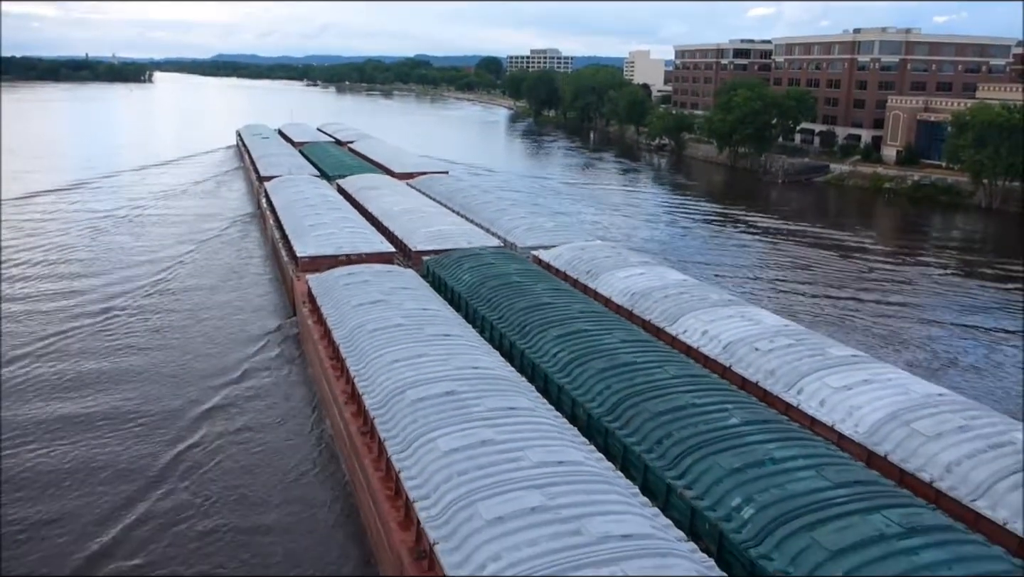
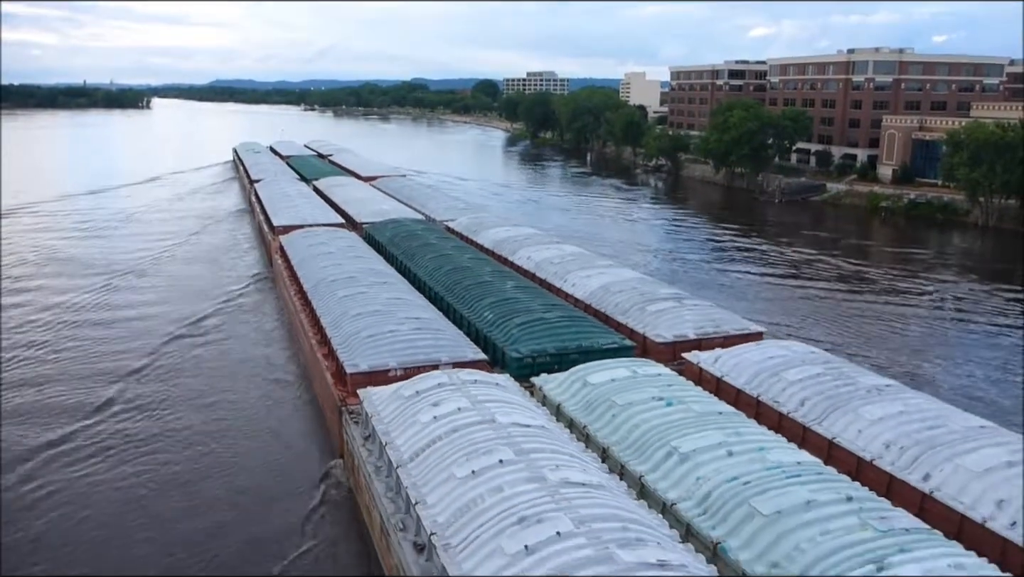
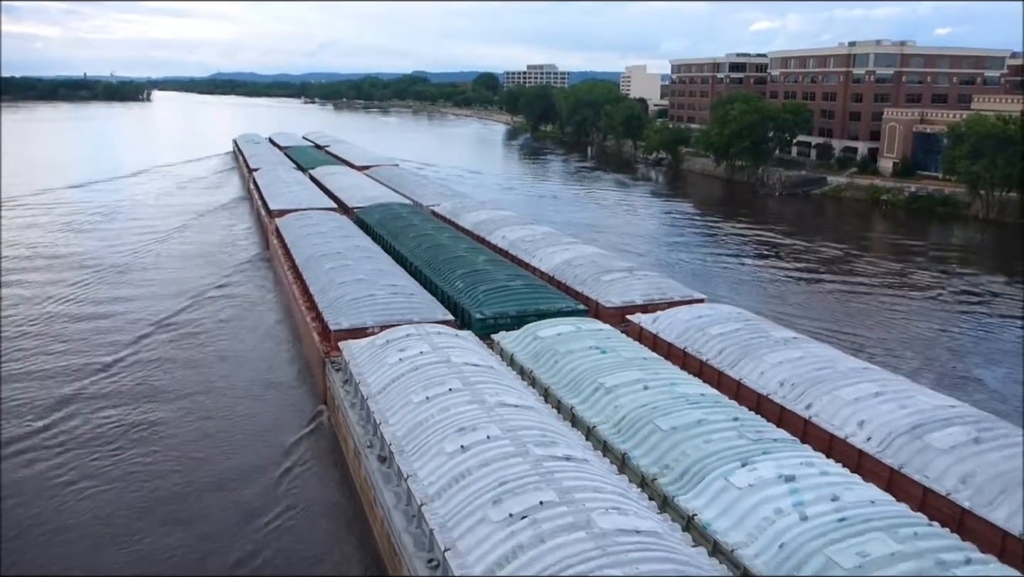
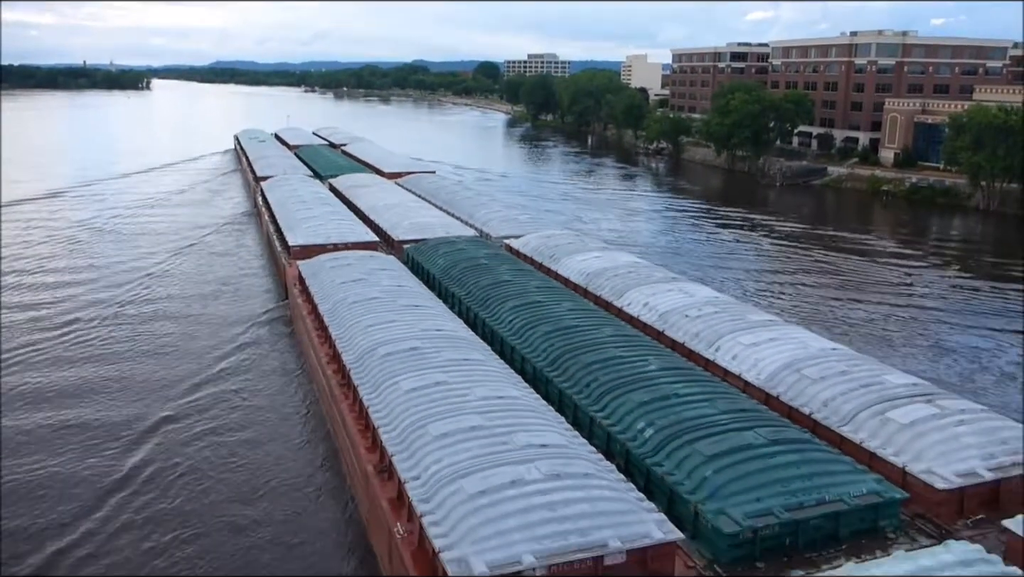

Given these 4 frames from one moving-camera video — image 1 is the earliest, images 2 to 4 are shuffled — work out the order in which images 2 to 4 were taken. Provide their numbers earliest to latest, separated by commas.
4, 2, 3
